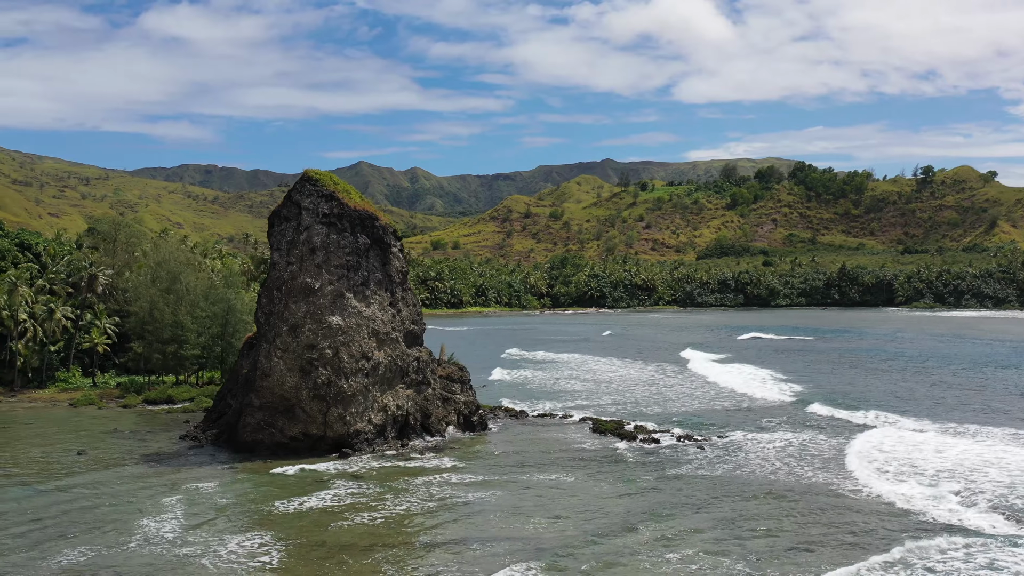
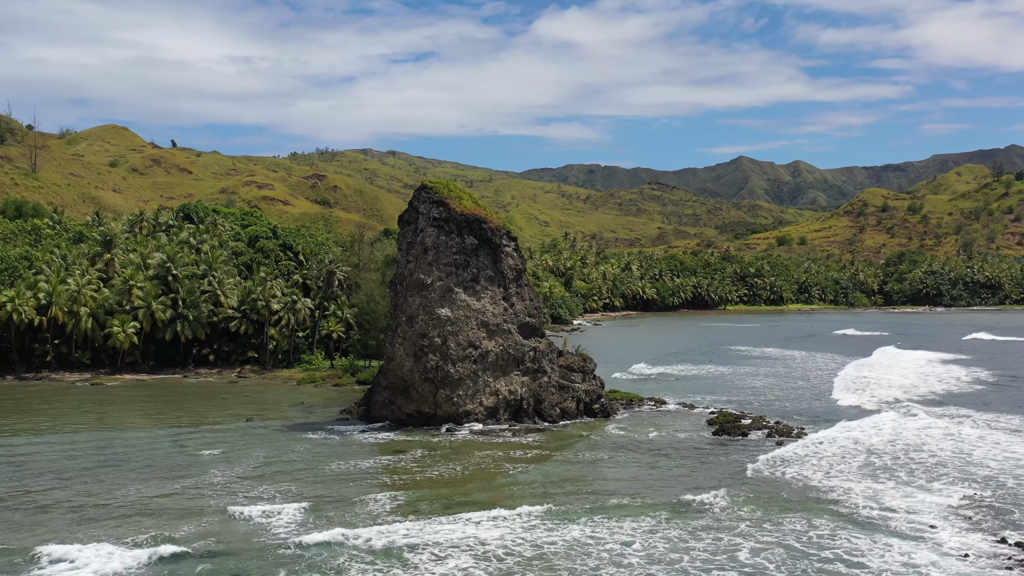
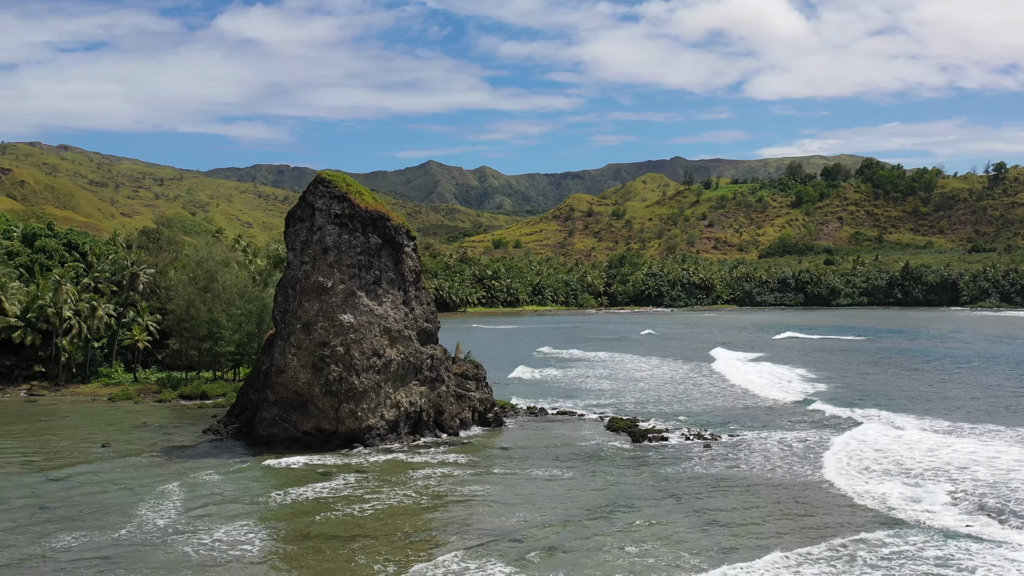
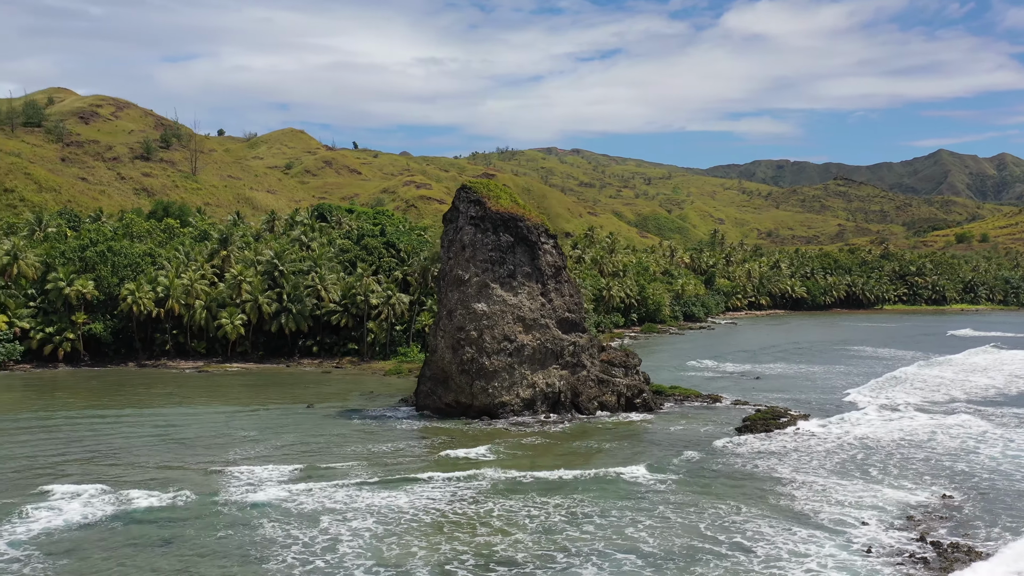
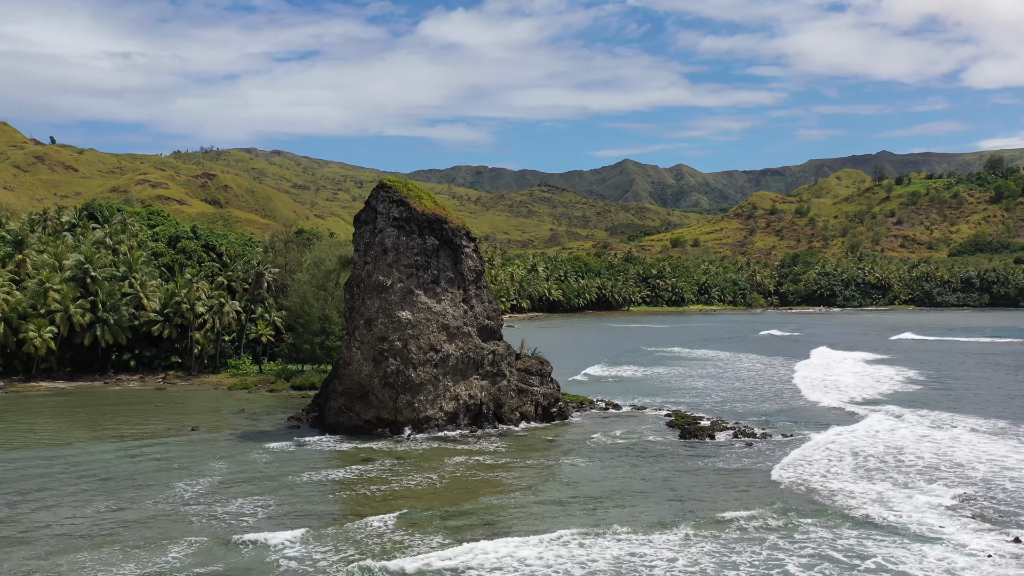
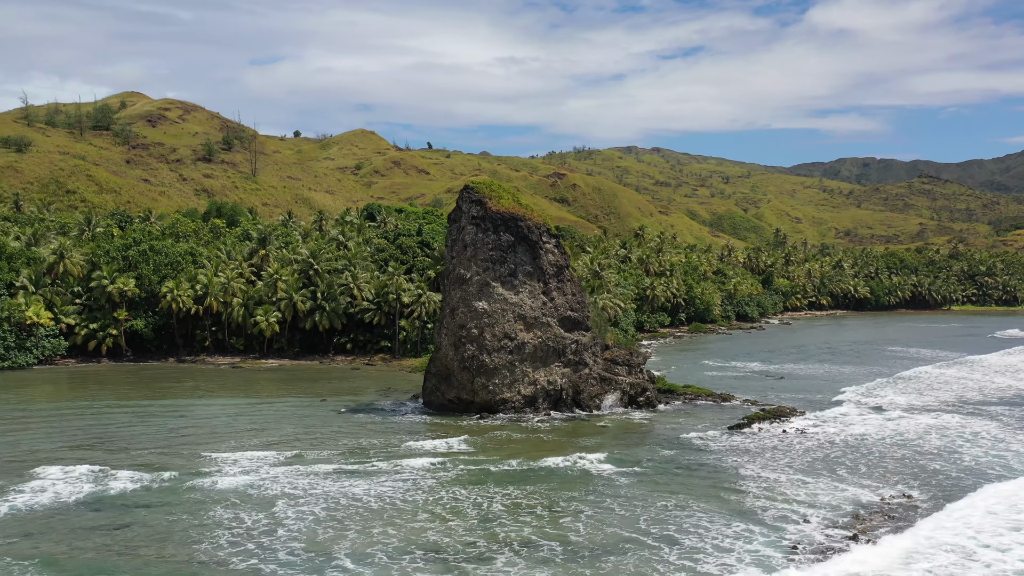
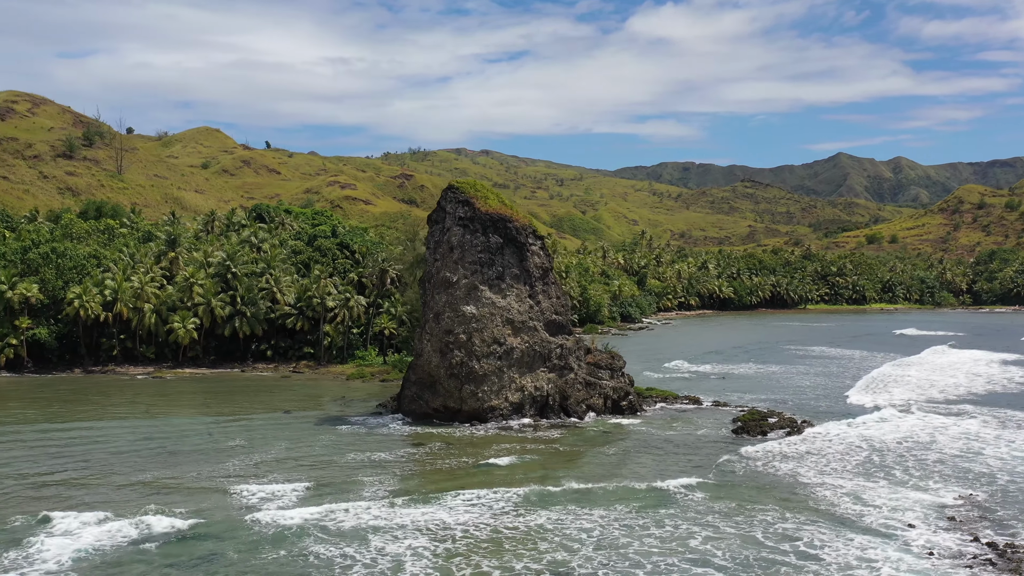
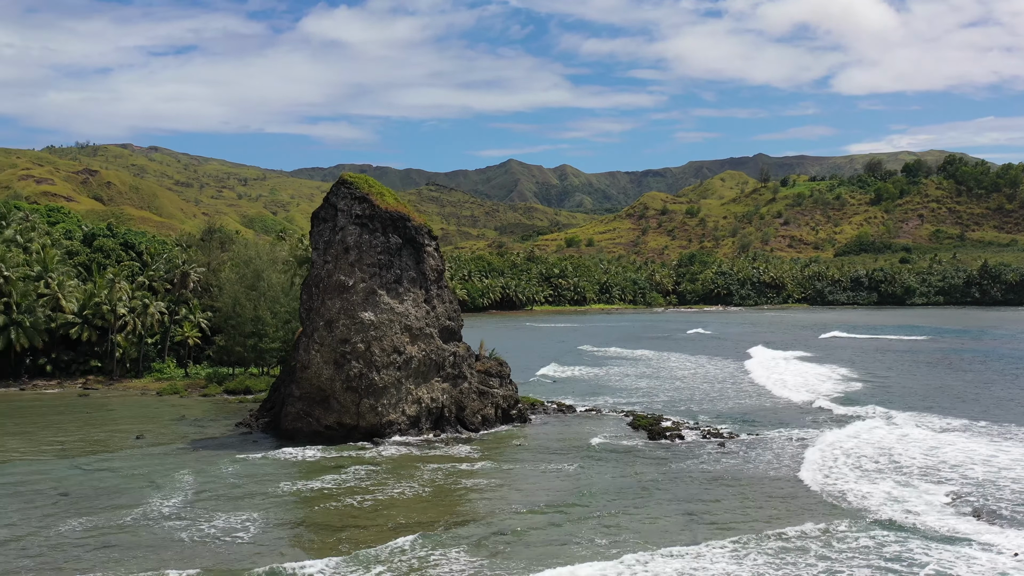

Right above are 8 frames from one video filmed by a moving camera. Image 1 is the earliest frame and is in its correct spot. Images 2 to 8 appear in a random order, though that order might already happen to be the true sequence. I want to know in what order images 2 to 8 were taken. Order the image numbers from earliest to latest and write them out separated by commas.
3, 8, 5, 2, 7, 4, 6
